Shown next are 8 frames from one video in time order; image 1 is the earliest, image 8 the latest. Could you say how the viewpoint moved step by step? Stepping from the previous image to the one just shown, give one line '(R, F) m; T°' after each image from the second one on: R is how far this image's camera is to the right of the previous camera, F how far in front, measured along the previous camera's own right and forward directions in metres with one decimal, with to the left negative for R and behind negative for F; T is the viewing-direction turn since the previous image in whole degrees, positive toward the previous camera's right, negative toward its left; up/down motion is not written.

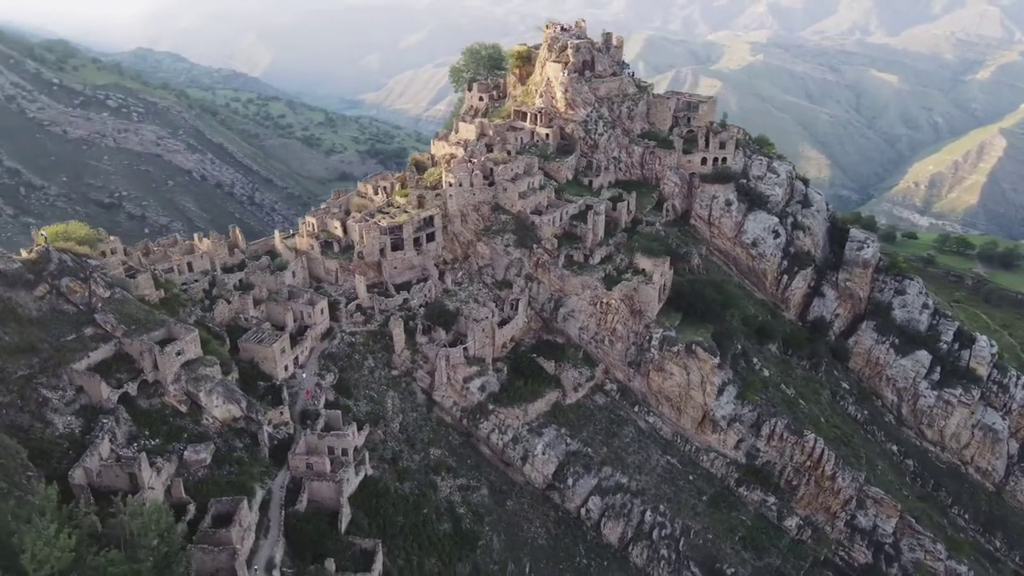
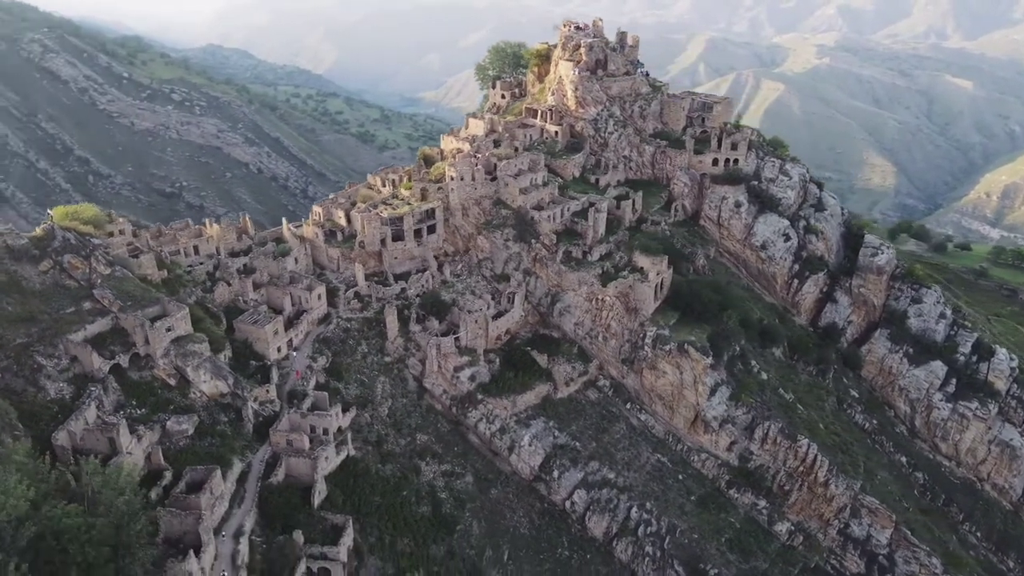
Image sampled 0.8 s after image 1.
(+3.6, -0.7) m; -4°
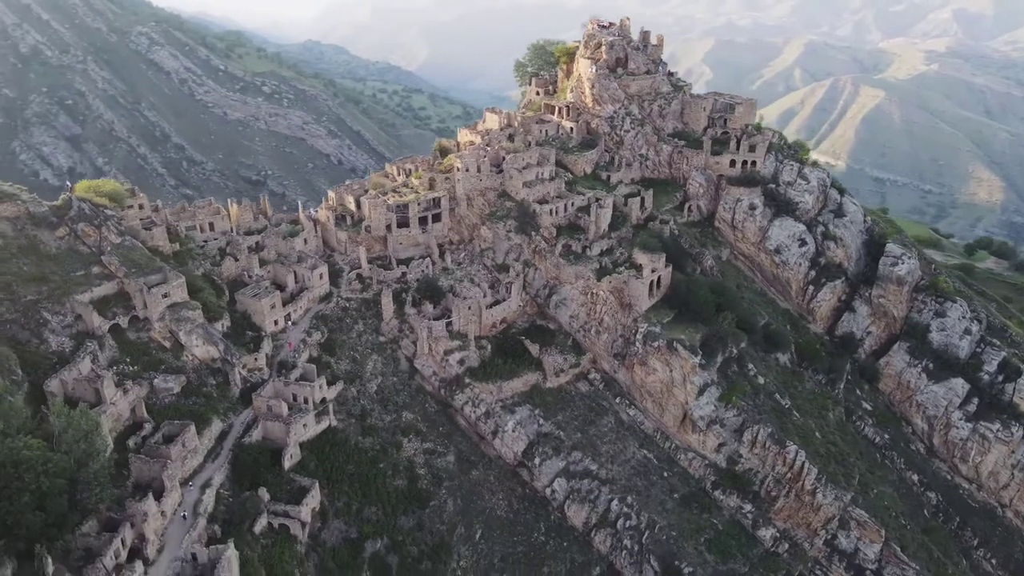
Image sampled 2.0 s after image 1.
(+5.4, -1.0) m; -6°
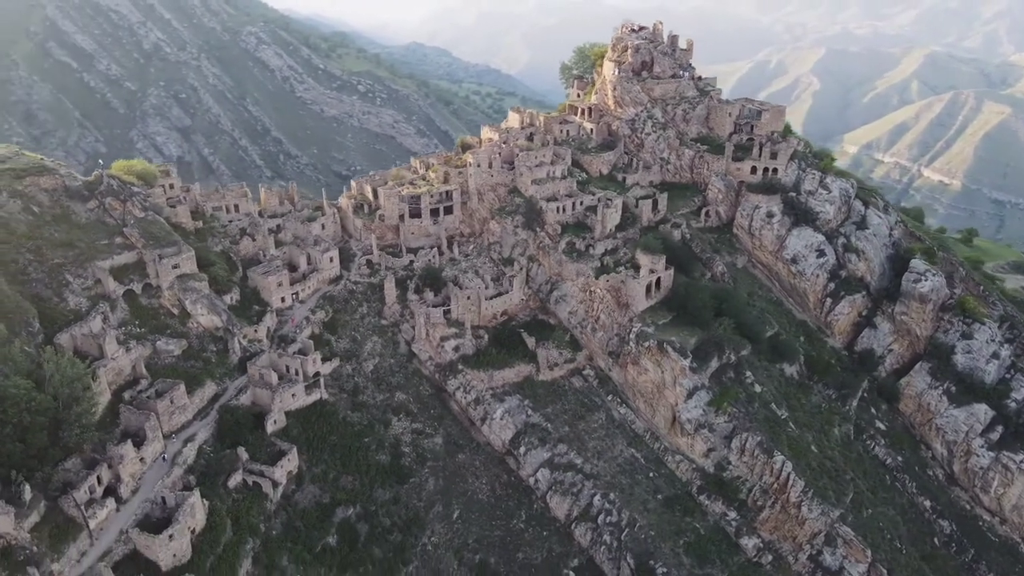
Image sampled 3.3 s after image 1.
(+5.9, -1.1) m; -7°
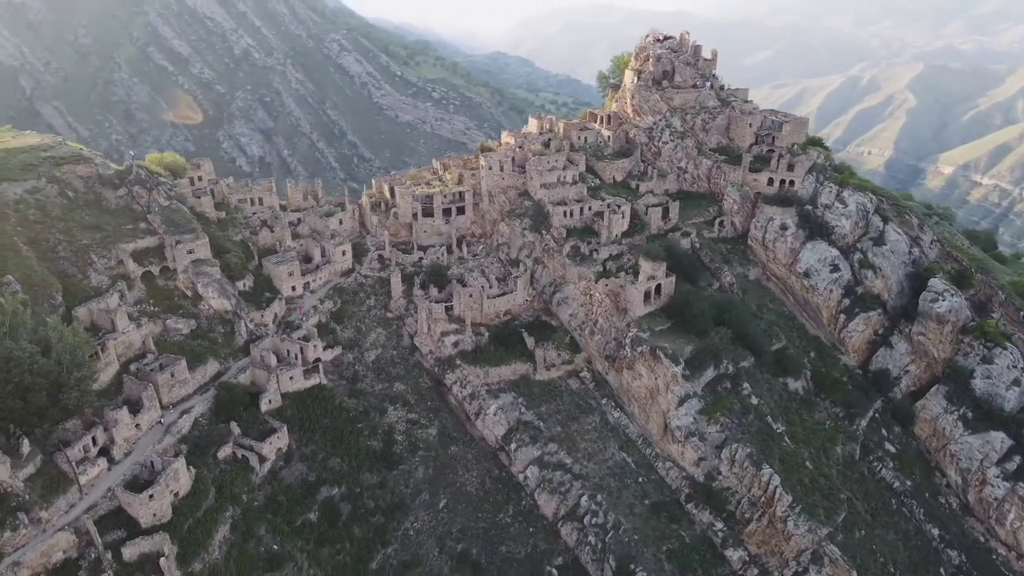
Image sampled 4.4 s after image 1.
(+4.8, -1.0) m; -6°
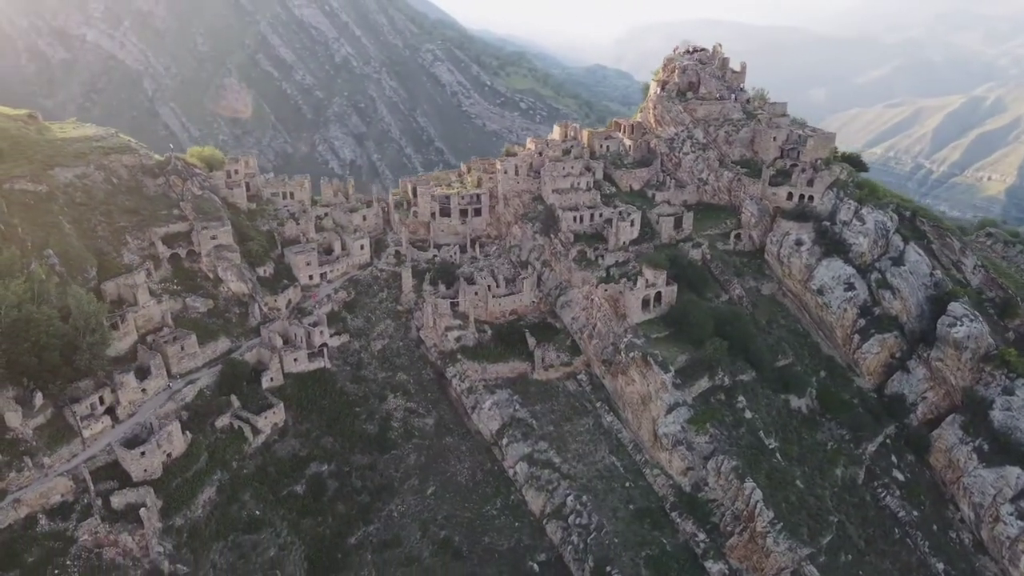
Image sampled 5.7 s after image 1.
(+5.9, -1.2) m; -7°
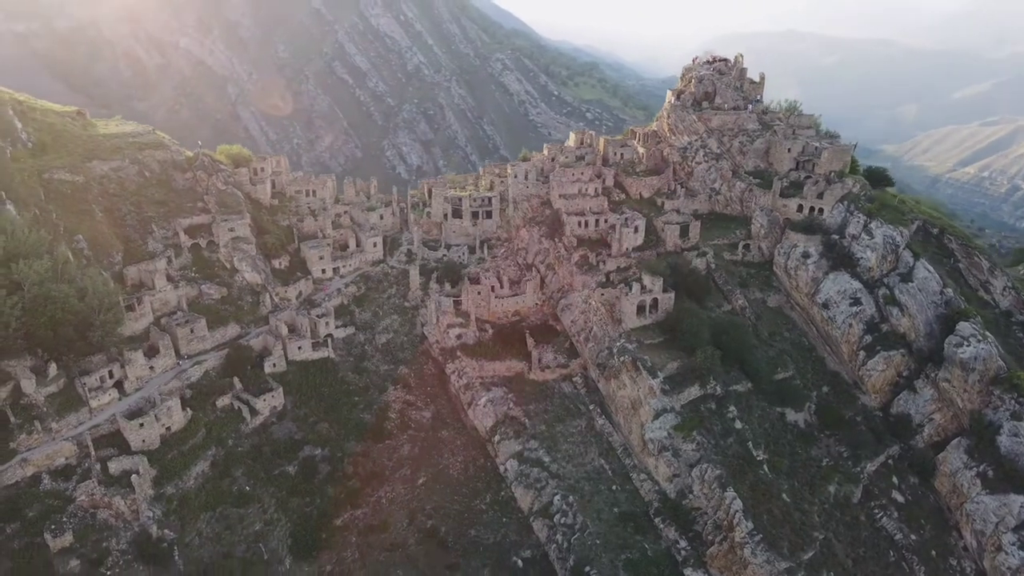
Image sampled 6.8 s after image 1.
(+4.8, -1.1) m; -5°
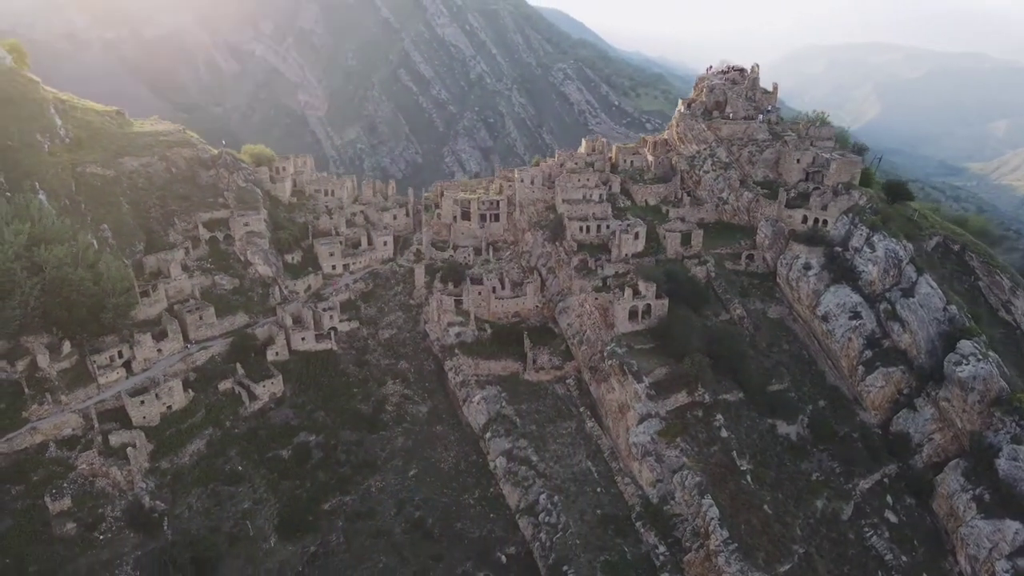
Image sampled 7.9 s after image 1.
(+4.6, -1.0) m; -5°
